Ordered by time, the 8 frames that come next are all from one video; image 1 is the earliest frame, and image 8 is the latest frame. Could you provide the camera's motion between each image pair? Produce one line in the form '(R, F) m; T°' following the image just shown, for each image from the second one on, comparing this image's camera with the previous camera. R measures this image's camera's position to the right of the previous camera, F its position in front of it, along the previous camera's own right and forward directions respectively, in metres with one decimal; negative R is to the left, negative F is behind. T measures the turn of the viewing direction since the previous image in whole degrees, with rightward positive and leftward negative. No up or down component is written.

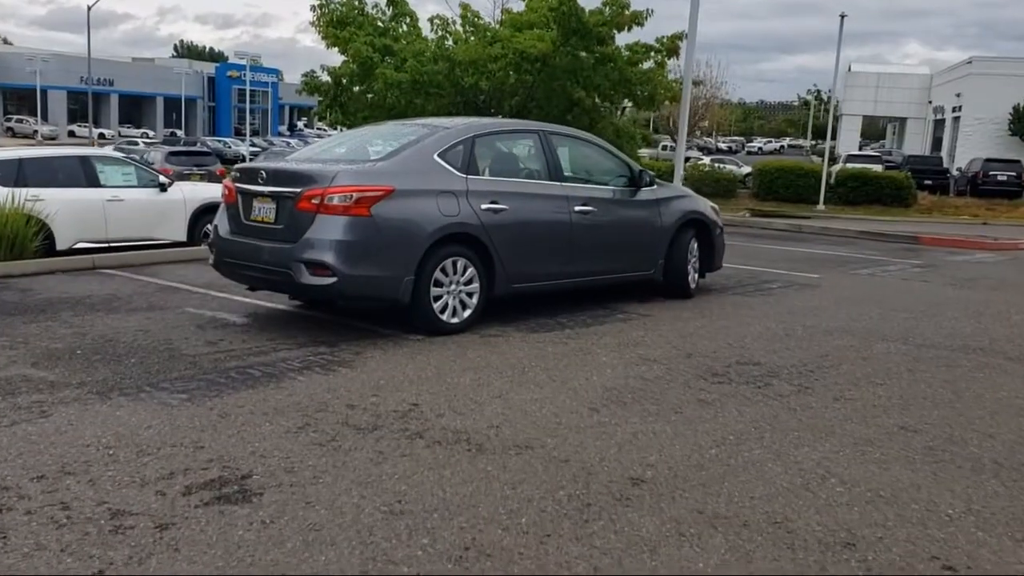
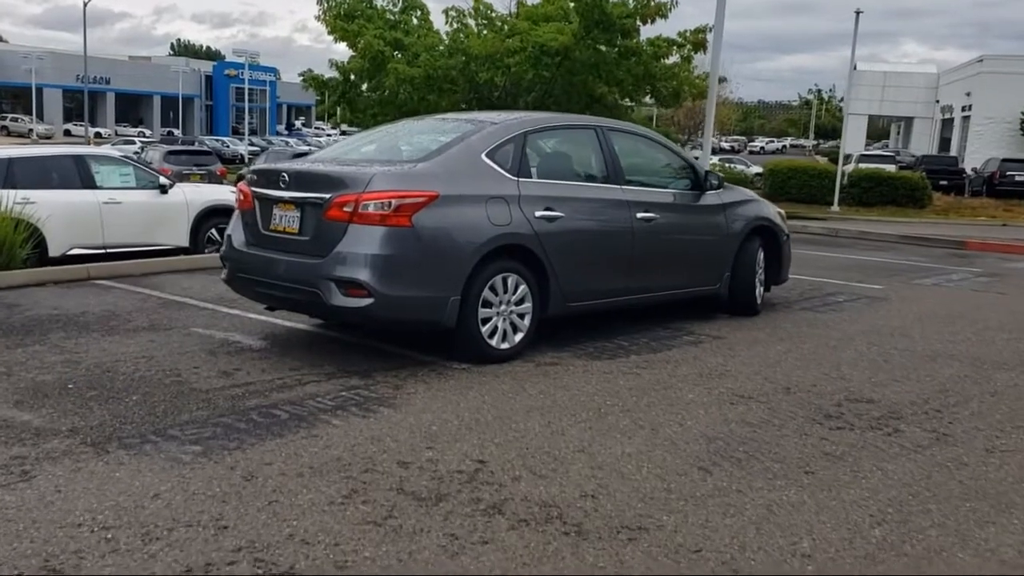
(-0.5, +1.1) m; 0°
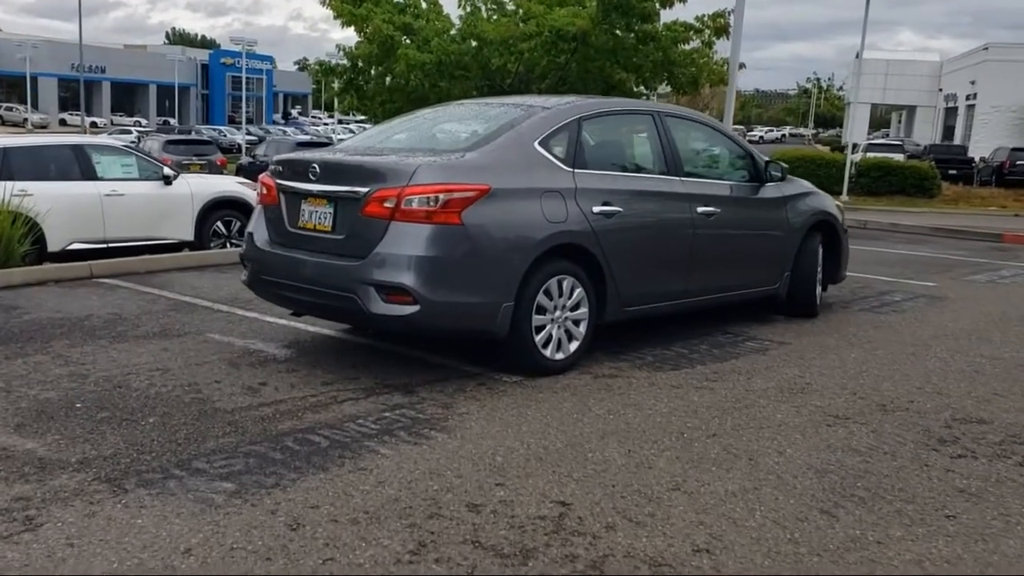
(-0.4, +0.7) m; 0°
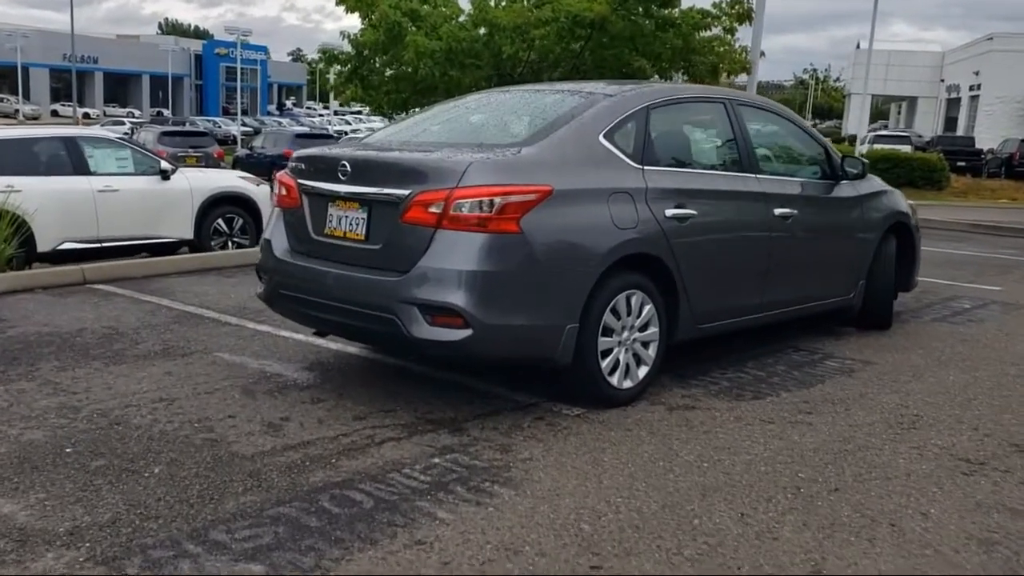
(-0.4, +0.9) m; 0°
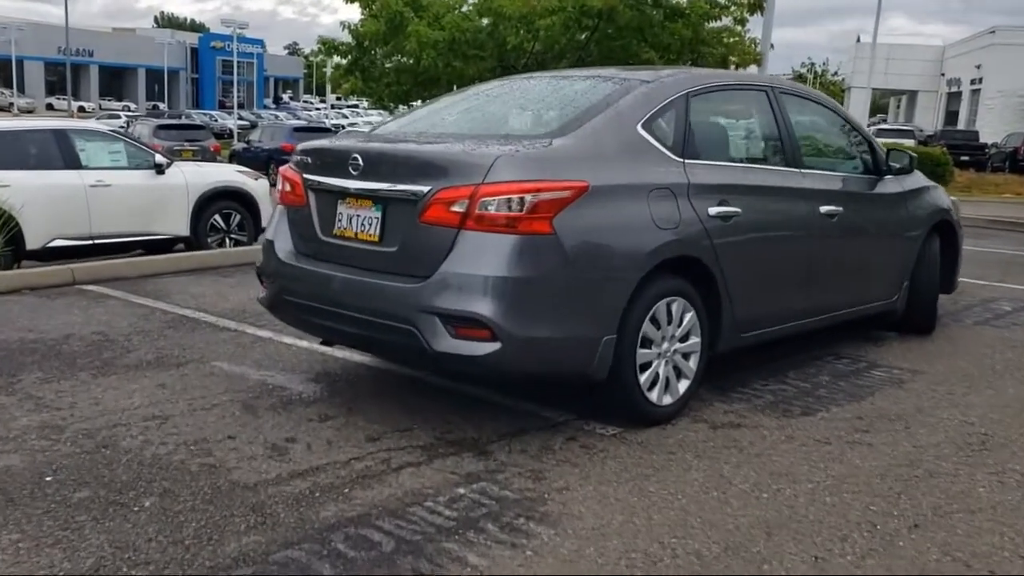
(-0.2, +0.5) m; 0°
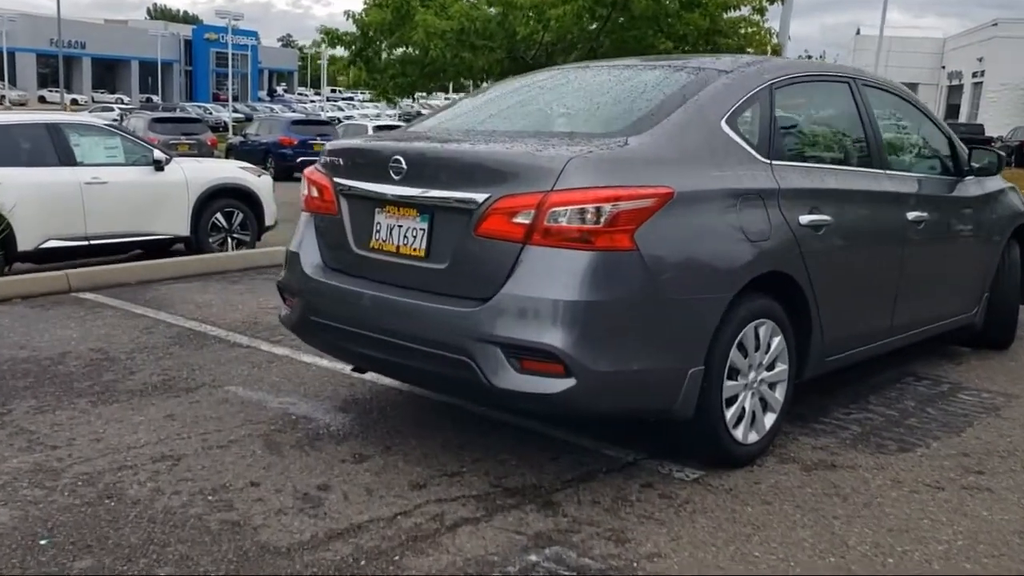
(-0.3, +0.7) m; 0°
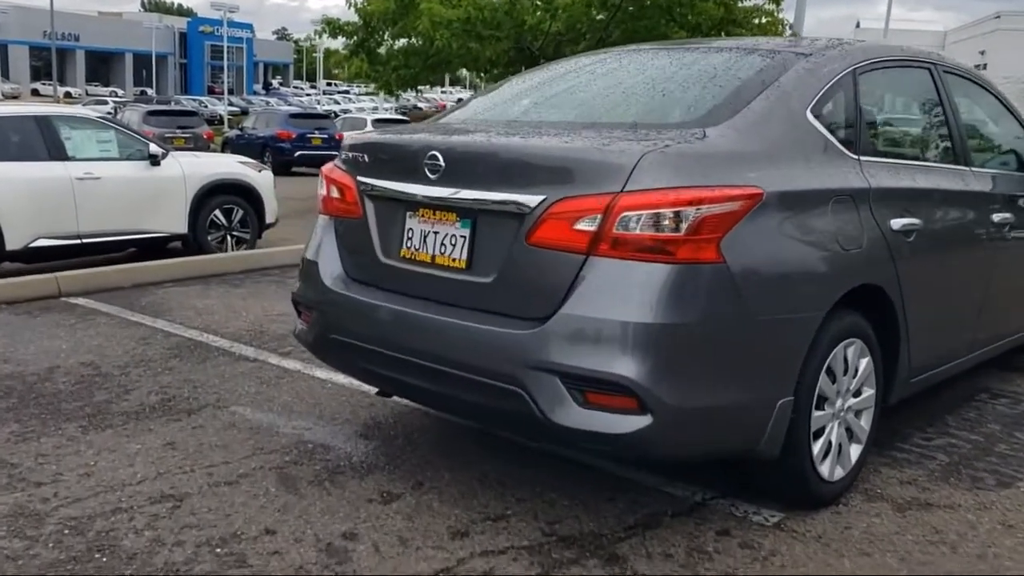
(-0.2, +0.6) m; 0°
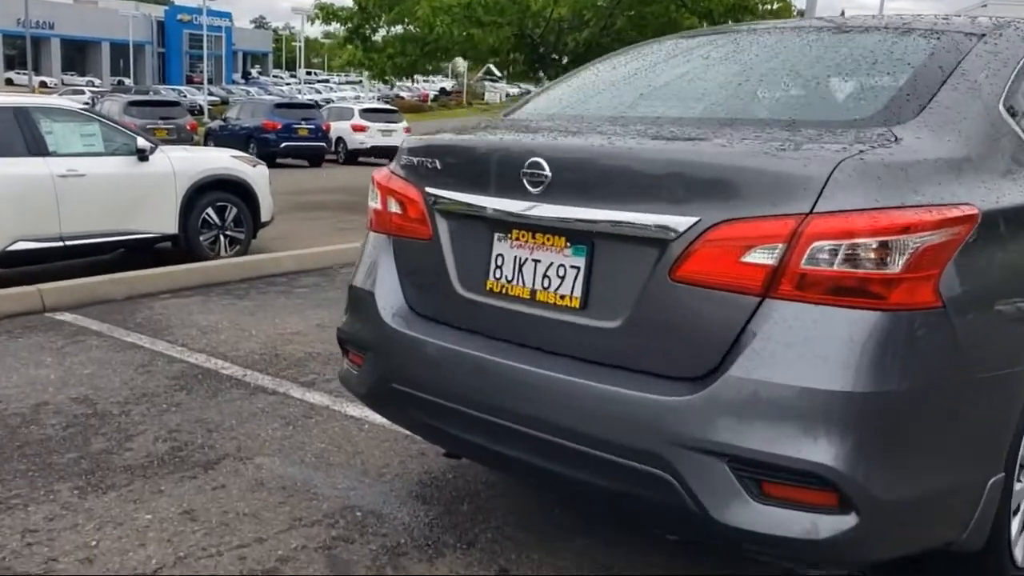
(-0.4, +0.8) m; +1°
